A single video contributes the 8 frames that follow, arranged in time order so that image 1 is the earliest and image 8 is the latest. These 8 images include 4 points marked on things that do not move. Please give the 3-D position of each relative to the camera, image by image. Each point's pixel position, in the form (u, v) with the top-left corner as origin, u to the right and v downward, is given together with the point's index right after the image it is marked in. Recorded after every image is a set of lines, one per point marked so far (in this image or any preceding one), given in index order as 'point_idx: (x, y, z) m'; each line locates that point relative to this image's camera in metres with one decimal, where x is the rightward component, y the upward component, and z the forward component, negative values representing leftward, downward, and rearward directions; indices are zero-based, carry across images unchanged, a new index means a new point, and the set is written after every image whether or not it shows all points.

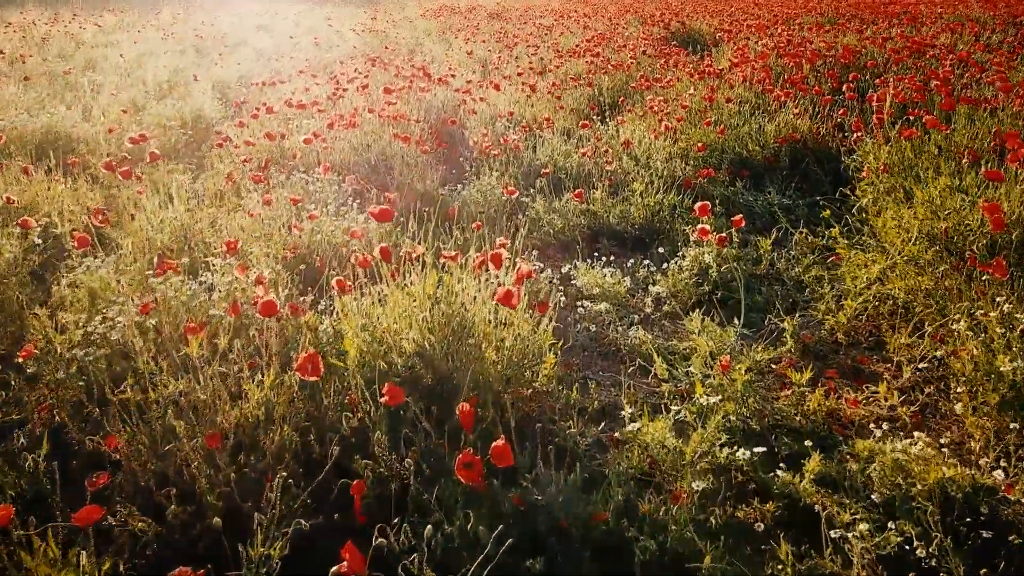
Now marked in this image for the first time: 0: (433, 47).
0: (-1.4, +4.5, +13.1) m
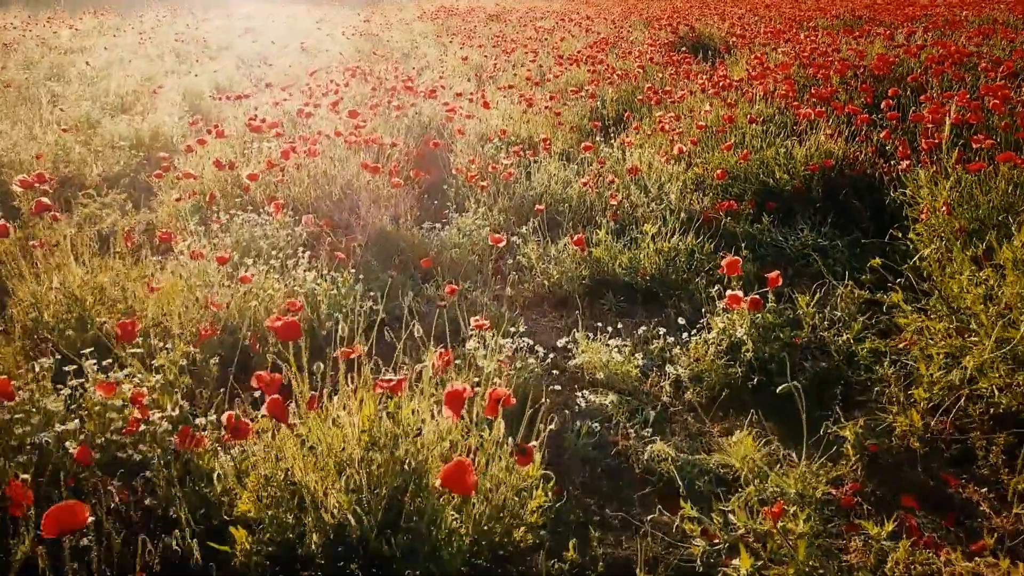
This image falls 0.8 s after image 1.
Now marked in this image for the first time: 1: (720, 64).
0: (-1.5, +4.2, +12.5) m
1: (+2.1, +2.3, +7.1) m
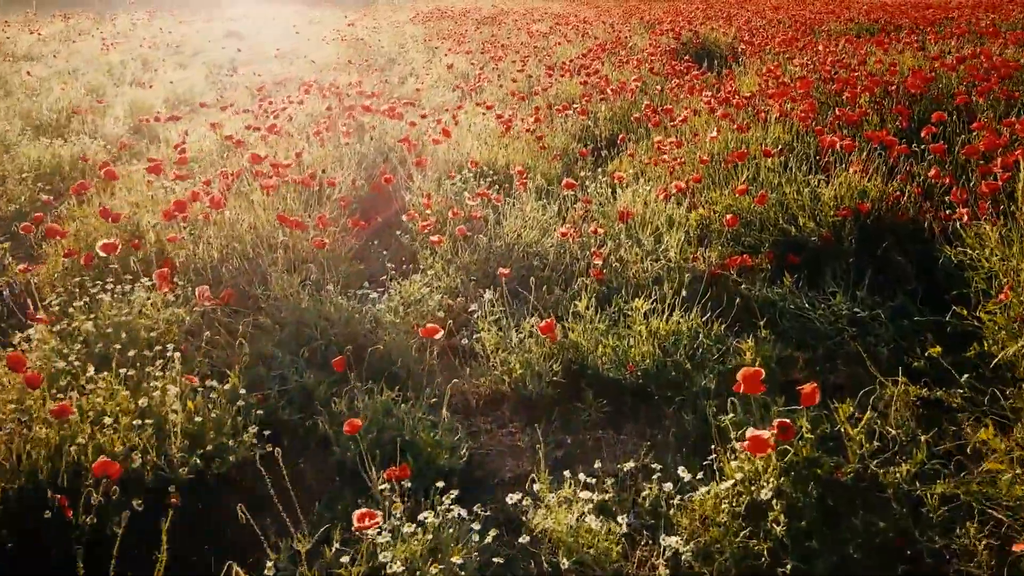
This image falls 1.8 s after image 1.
0: (-1.6, +3.8, +11.7) m
1: (+1.9, +1.9, +6.3) m
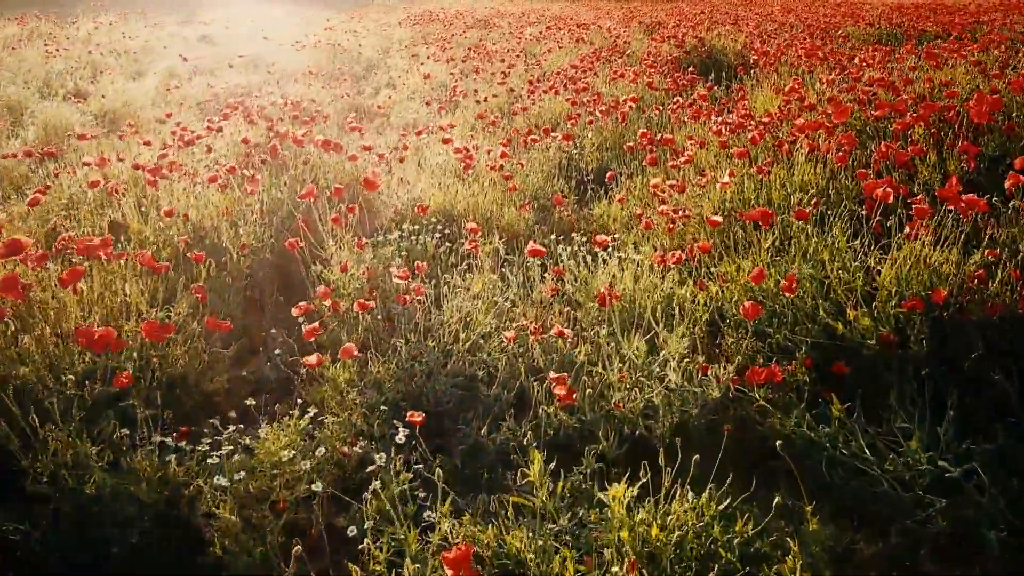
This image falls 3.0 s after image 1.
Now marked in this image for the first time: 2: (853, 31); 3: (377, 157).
0: (-1.8, +3.4, +10.7) m
1: (+1.7, +1.5, +5.3) m
2: (+4.7, +3.5, +9.7) m
3: (-0.9, +0.9, +4.6) m
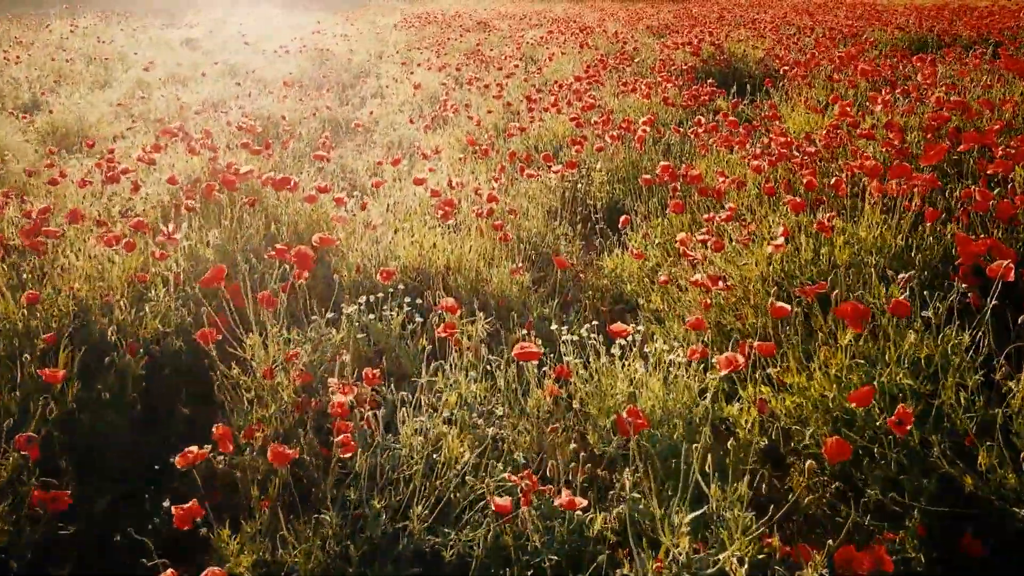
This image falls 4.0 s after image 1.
0: (-1.8, +3.0, +10.0) m
1: (+1.7, +1.1, +4.5) m
2: (+4.7, +3.2, +8.9) m
3: (-0.9, +0.5, +3.8) m
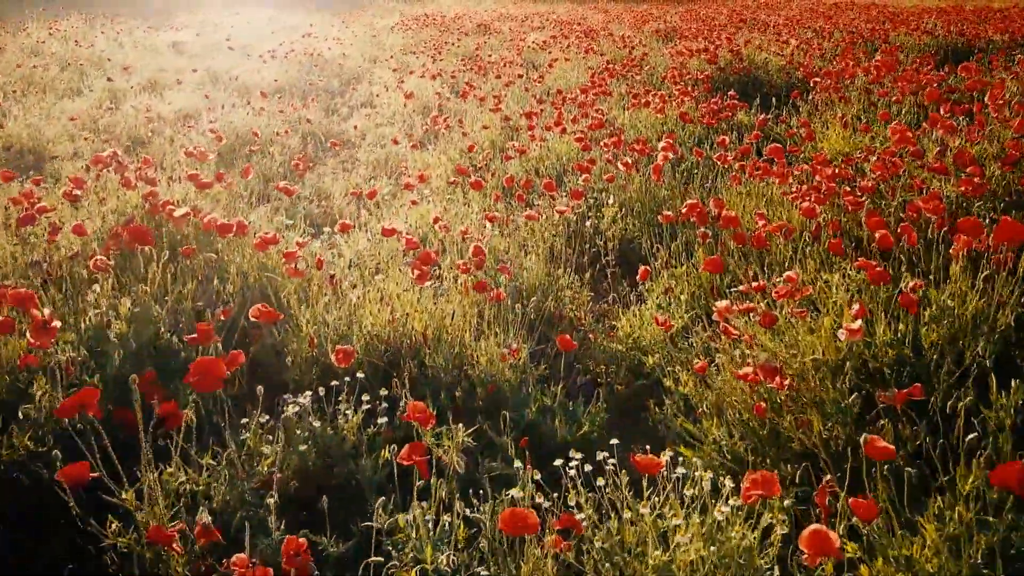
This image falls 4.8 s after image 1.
0: (-1.8, +2.7, +9.3) m
1: (+1.7, +0.8, +3.9) m
2: (+4.7, +2.9, +8.2) m
3: (-0.9, +0.2, +3.1) m
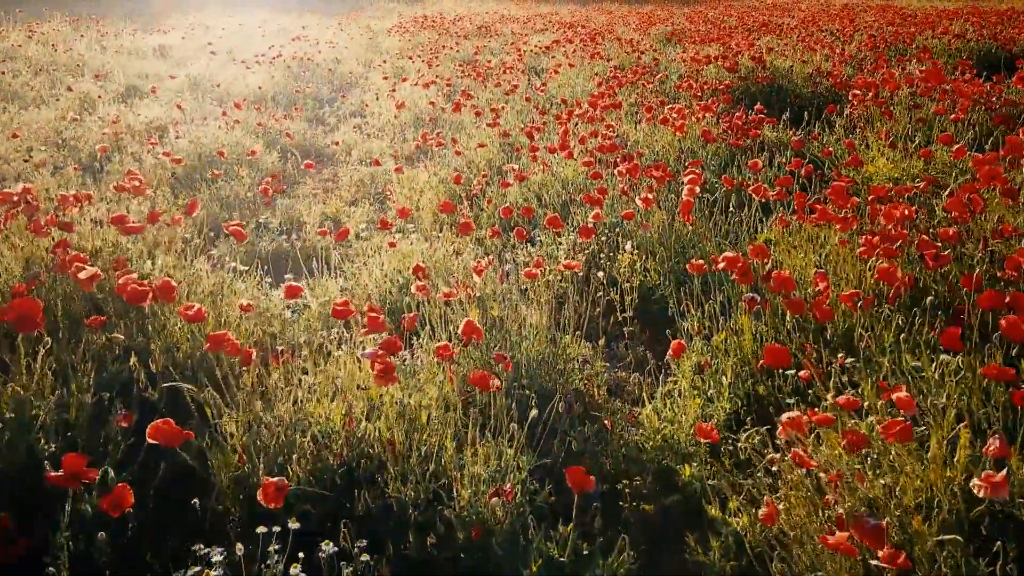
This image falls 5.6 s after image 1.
0: (-1.8, +2.5, +8.7) m
1: (+1.7, +0.6, +3.3) m
2: (+4.7, +2.6, +7.6) m
3: (-1.0, 0.0, +2.5) m
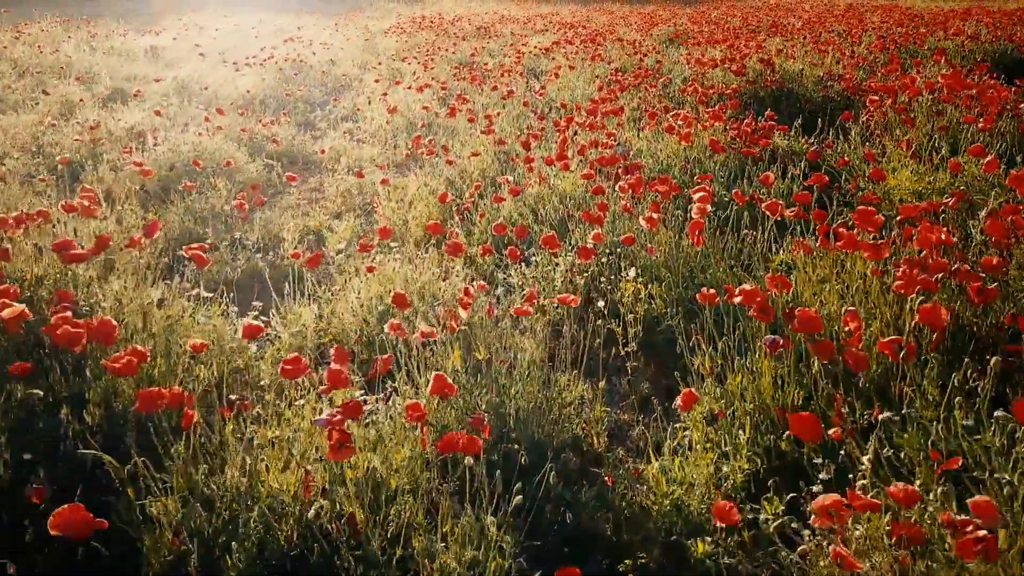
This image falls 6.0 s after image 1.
0: (-1.8, +2.3, +8.4) m
1: (+1.6, +0.4, +3.0) m
2: (+4.7, +2.5, +7.3) m
3: (-1.0, -0.2, +2.2) m
